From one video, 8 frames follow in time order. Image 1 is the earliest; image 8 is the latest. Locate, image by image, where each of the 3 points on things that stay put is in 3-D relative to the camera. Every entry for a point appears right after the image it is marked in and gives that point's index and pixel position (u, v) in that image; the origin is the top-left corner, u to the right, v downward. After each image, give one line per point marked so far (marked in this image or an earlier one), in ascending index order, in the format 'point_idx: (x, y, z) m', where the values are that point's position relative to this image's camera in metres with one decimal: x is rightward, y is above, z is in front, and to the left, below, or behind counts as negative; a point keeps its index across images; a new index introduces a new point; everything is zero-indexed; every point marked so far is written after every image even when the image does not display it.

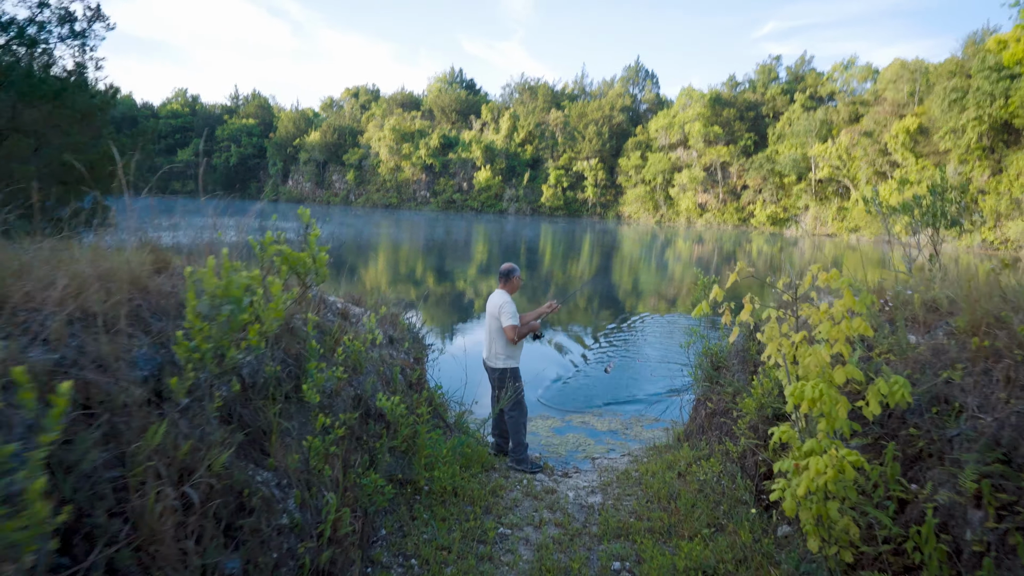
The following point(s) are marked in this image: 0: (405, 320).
0: (-0.9, -0.3, +5.5) m
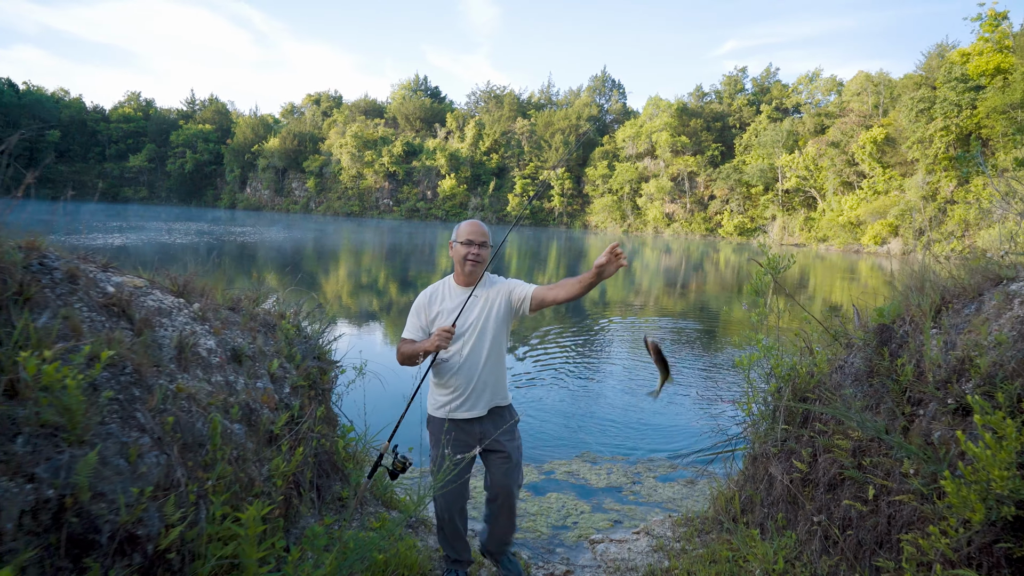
0: (-1.1, -0.2, +3.4) m
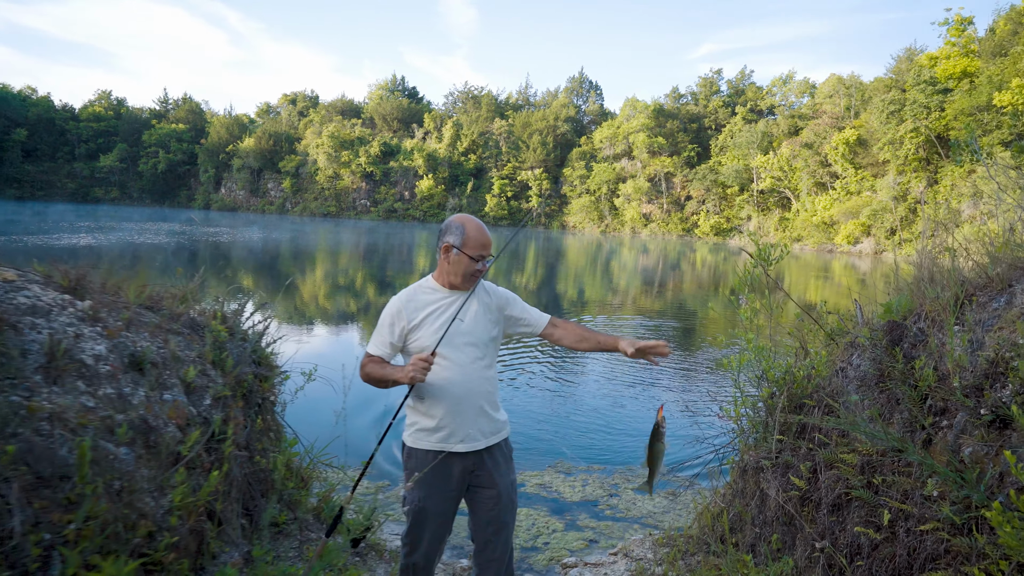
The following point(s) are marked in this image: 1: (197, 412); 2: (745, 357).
0: (-1.3, -0.2, +3.0) m
1: (-1.1, -0.4, +2.5) m
2: (+1.1, -0.3, +3.1) m
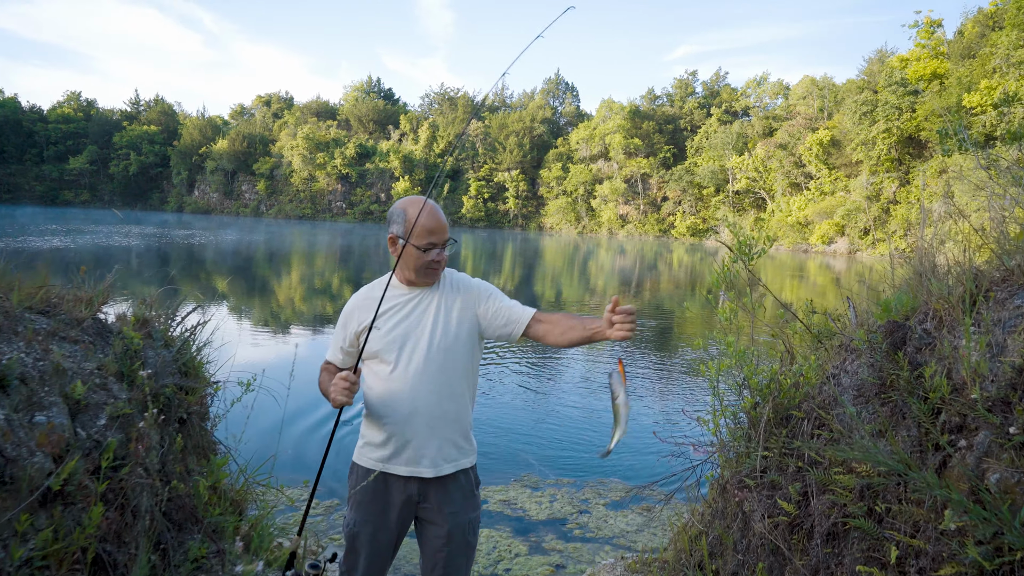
0: (-1.5, -0.2, +2.6) m
1: (-1.3, -0.4, +2.1) m
2: (+0.9, -0.3, +2.8) m
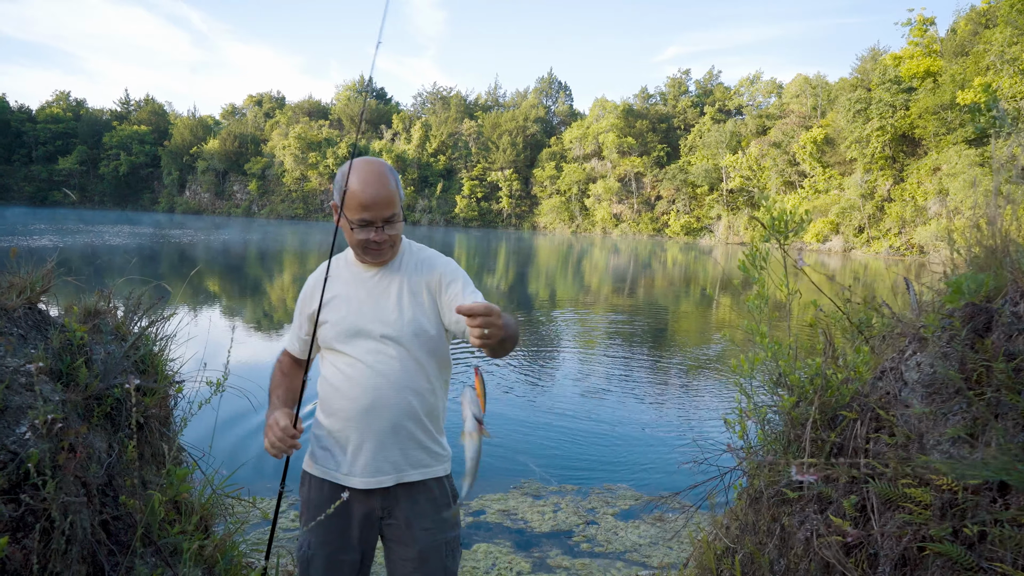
0: (-1.5, -0.1, +2.3) m
1: (-1.3, -0.4, +1.7) m
2: (+0.9, -0.2, +2.4) m
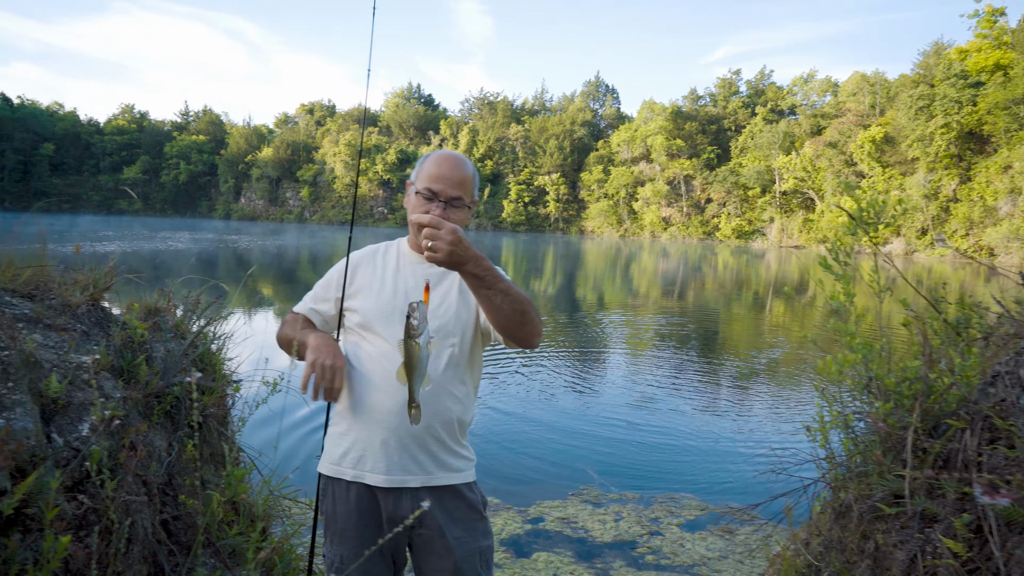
0: (-1.3, -0.1, +2.2) m
1: (-1.1, -0.4, +1.7) m
2: (+1.1, -0.2, +2.3) m
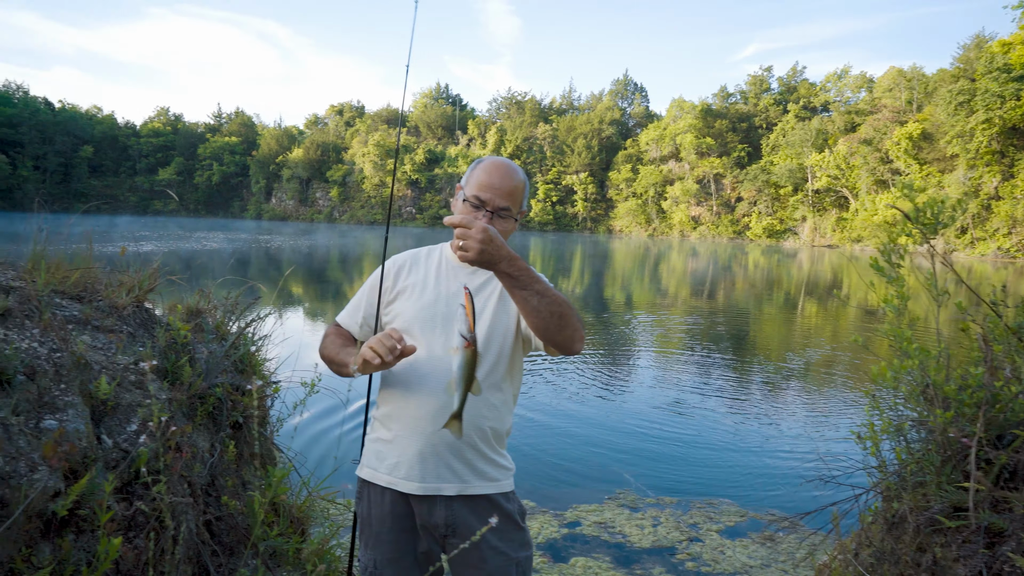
0: (-1.1, -0.1, +2.3) m
1: (-1.0, -0.4, +1.7) m
2: (+1.2, -0.2, +2.2) m
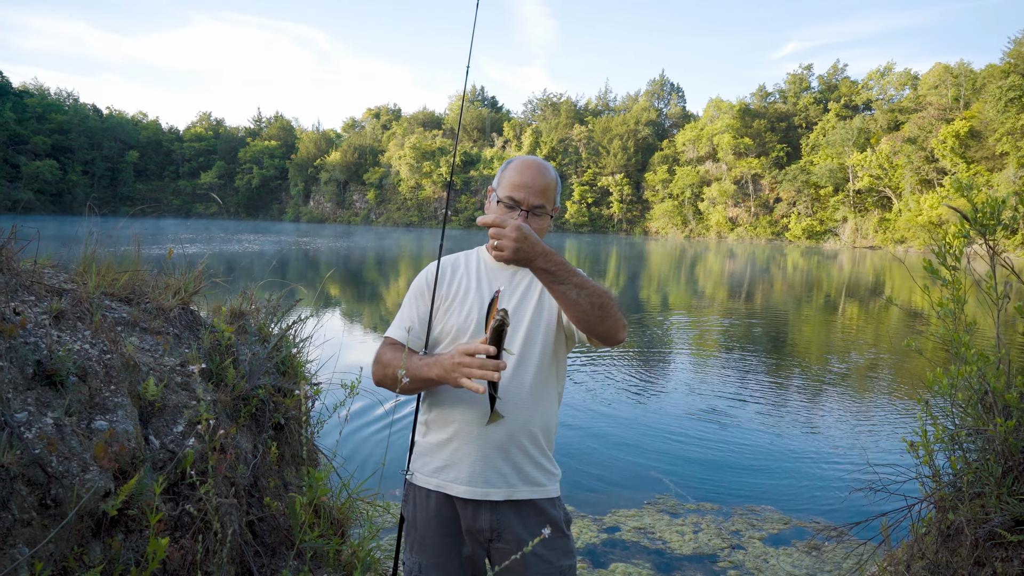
0: (-1.0, -0.2, +2.3) m
1: (-0.9, -0.4, +1.7) m
2: (+1.4, -0.2, +2.1) m
